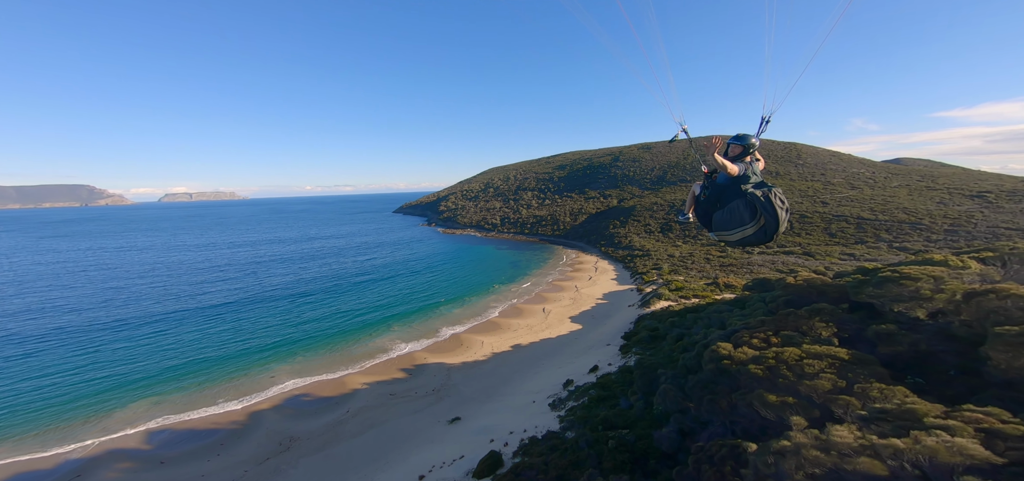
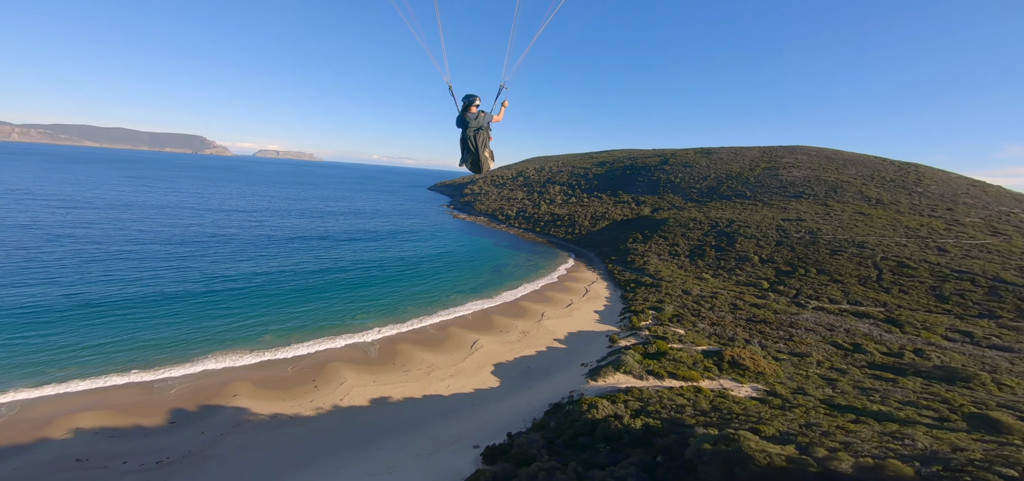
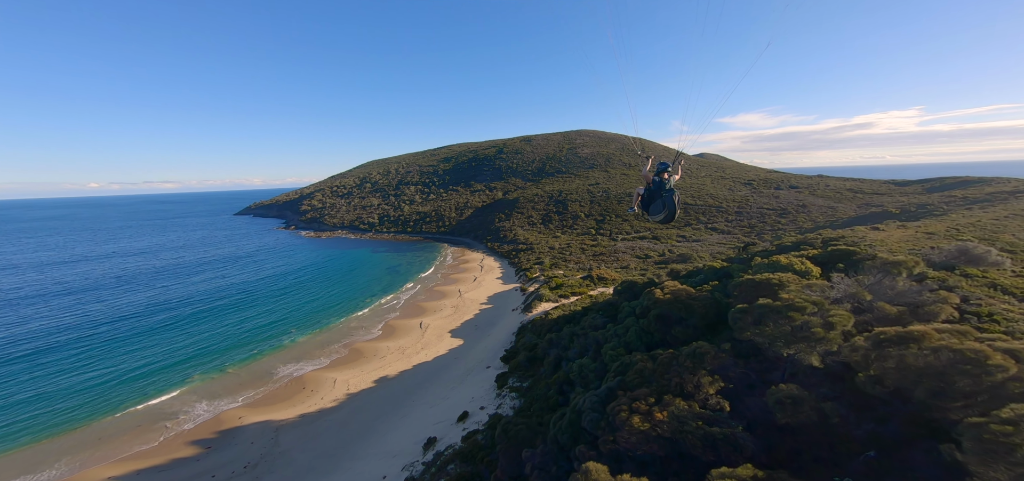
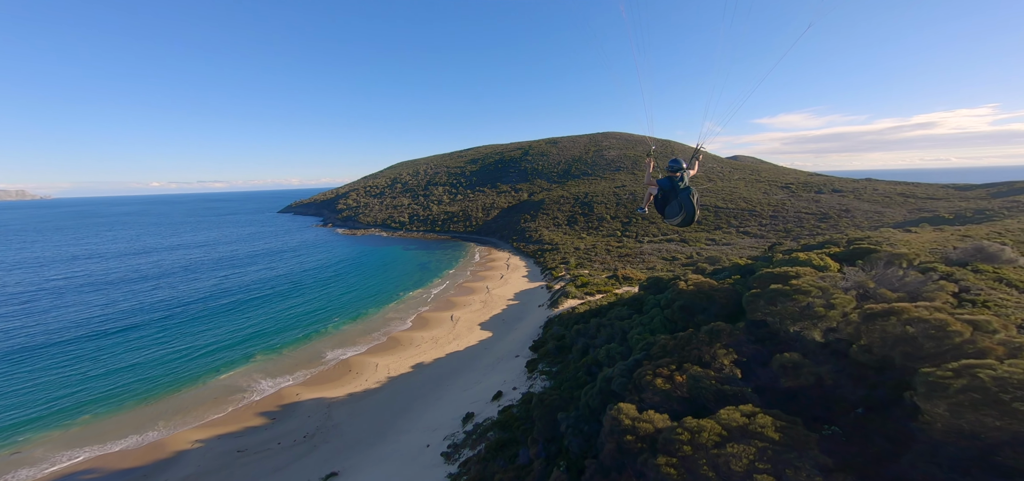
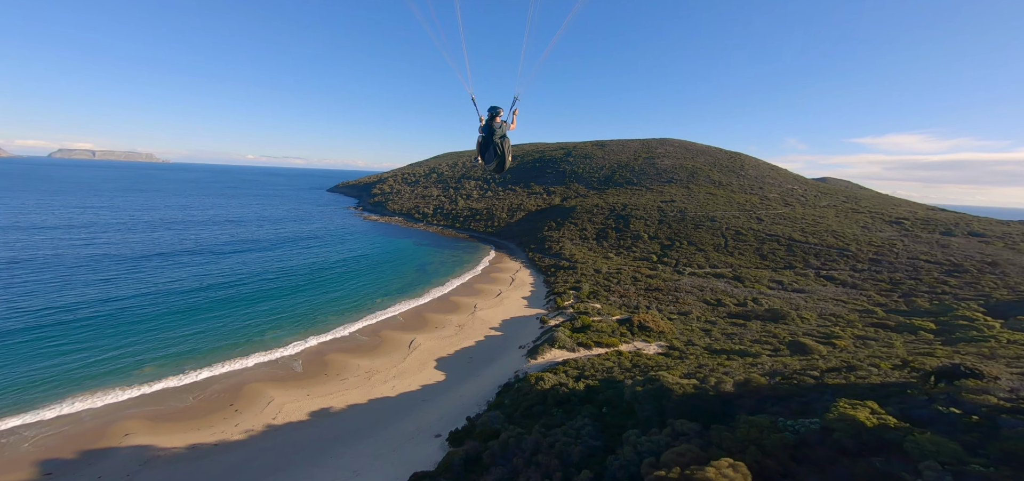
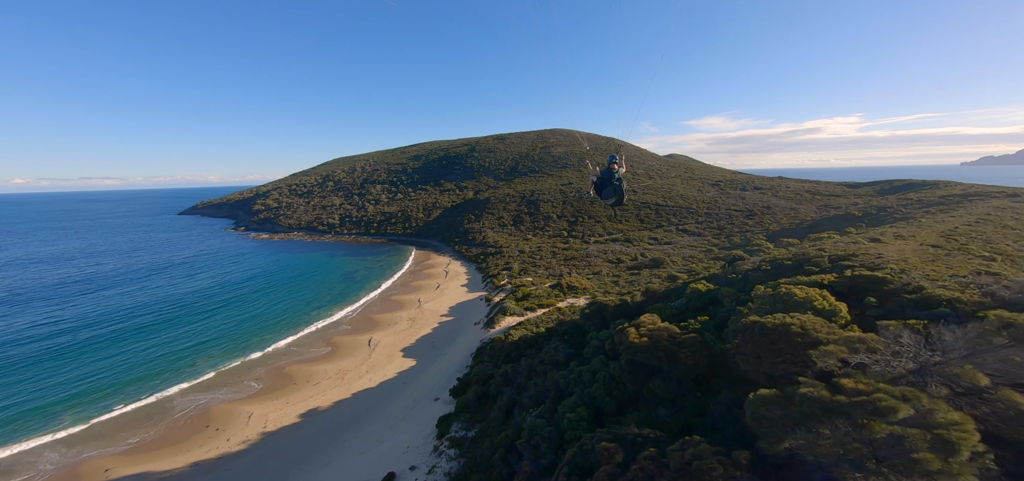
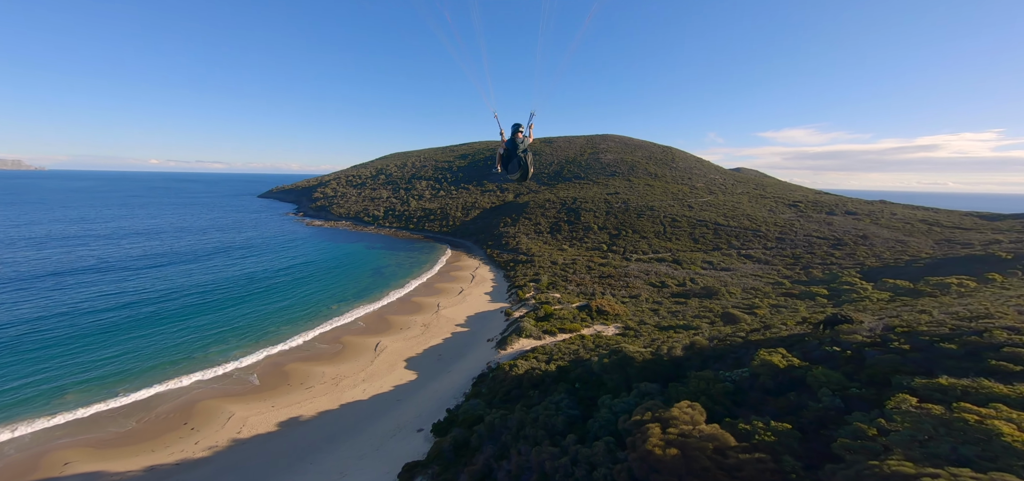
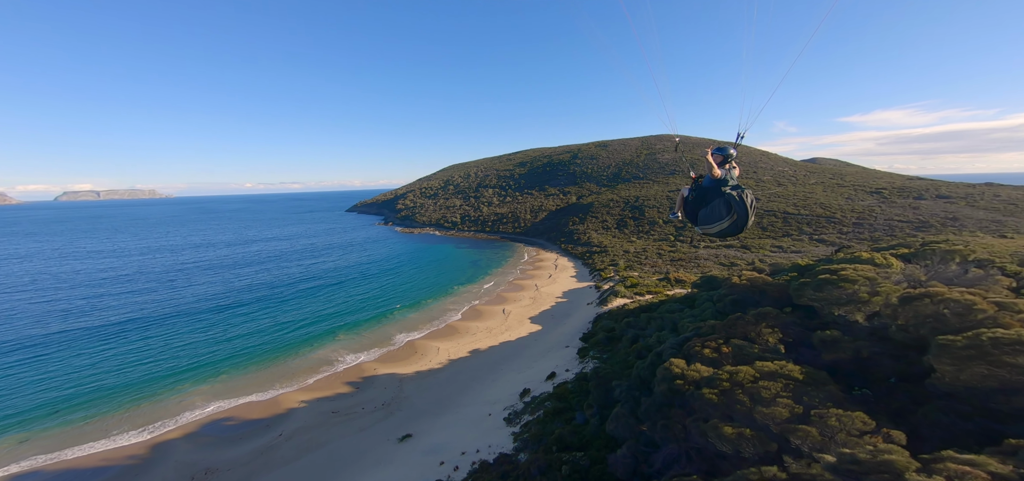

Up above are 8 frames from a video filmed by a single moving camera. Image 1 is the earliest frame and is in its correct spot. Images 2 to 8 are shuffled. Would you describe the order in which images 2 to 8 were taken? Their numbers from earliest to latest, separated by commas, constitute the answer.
8, 4, 3, 6, 7, 5, 2
